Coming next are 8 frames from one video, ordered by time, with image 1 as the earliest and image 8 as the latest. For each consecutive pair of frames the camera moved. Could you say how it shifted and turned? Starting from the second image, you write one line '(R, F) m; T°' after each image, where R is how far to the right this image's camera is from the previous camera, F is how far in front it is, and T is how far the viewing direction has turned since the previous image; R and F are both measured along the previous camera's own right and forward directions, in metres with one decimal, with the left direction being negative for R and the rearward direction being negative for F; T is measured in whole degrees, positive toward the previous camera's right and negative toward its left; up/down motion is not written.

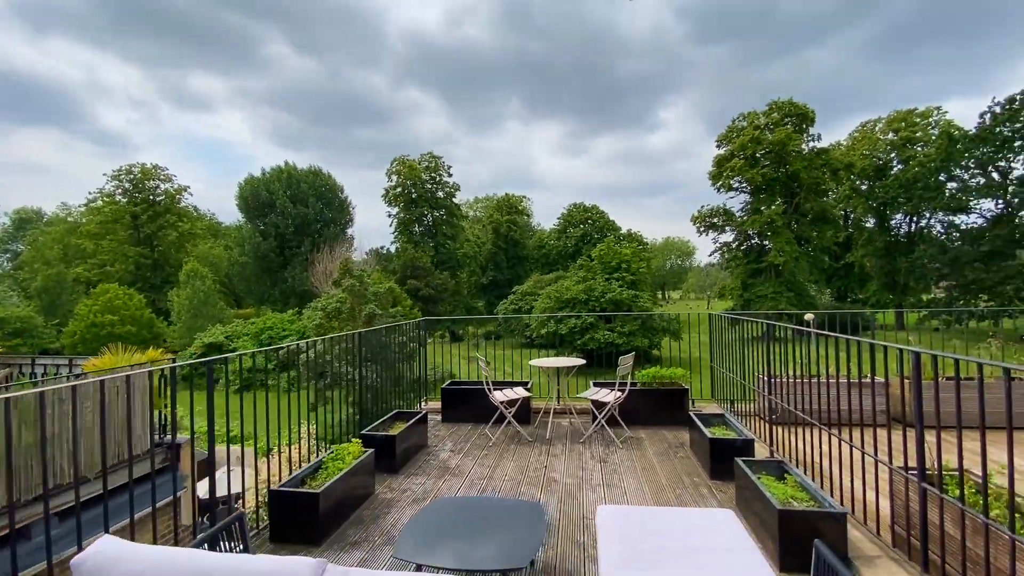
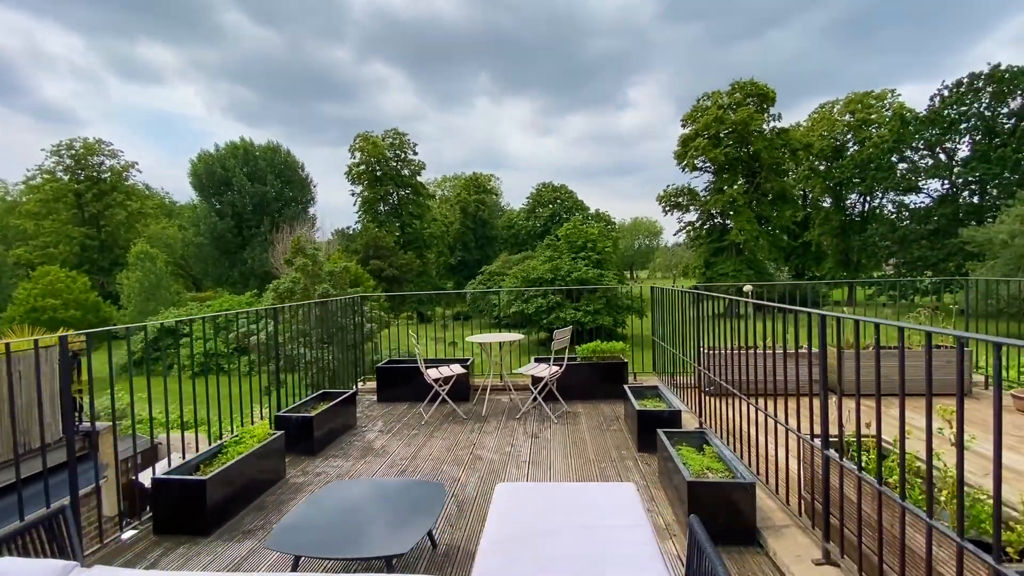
(+0.3, +0.2) m; +3°
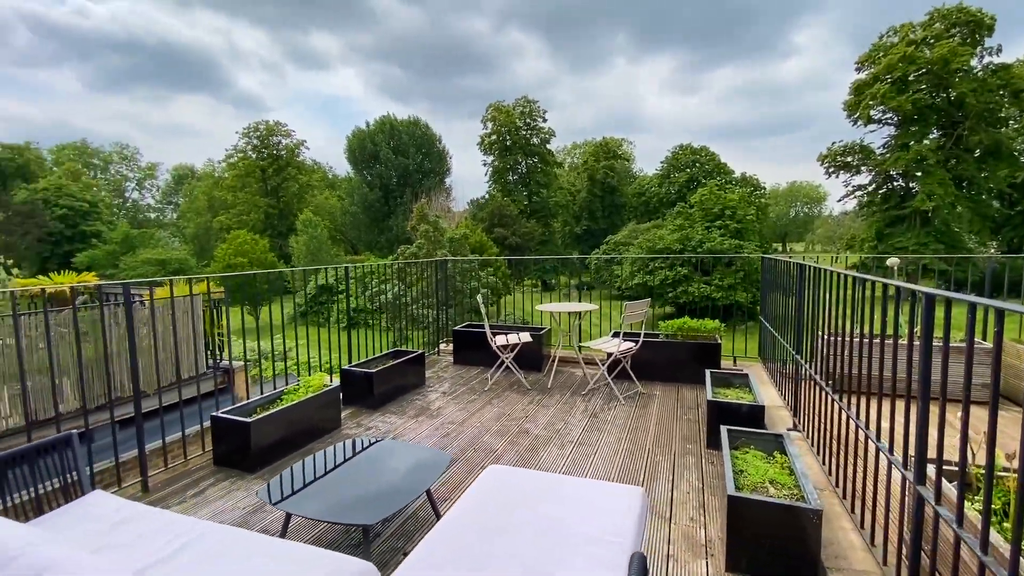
(+0.5, +0.3) m; -15°
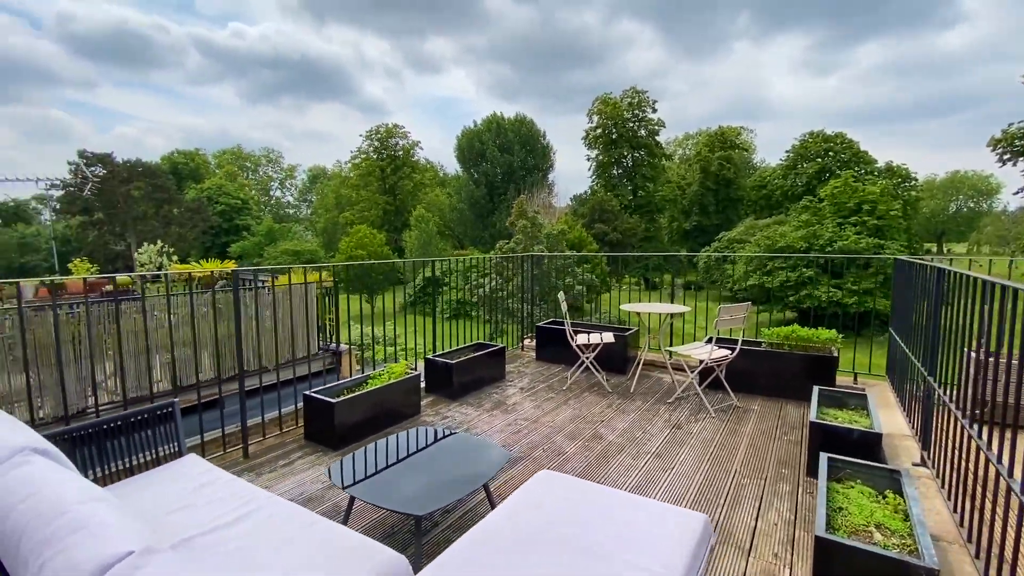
(+0.1, +0.1) m; -12°
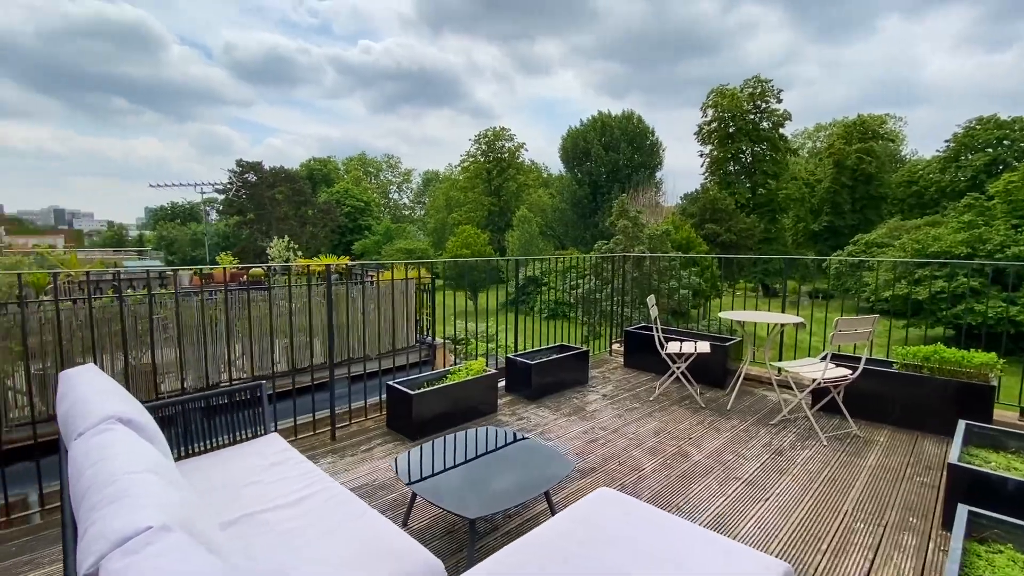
(+0.1, +0.1) m; -12°
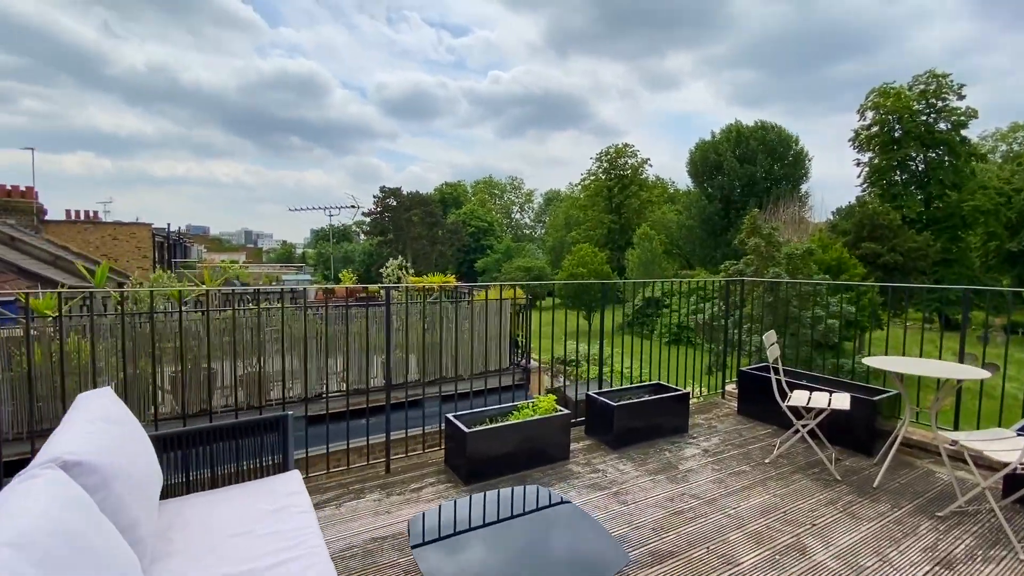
(+0.2, +0.4) m; -14°
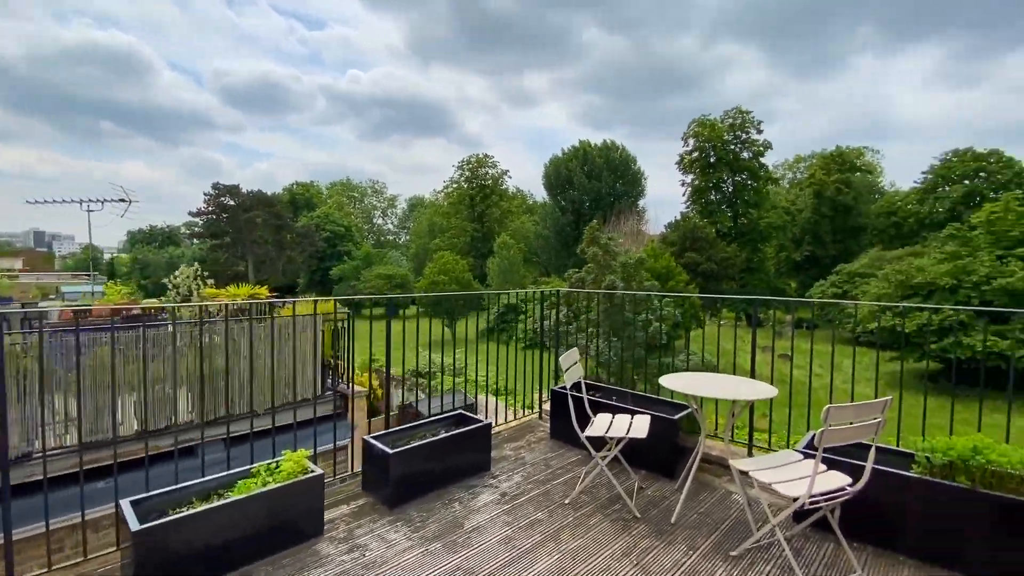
(+0.6, +0.5) m; +16°
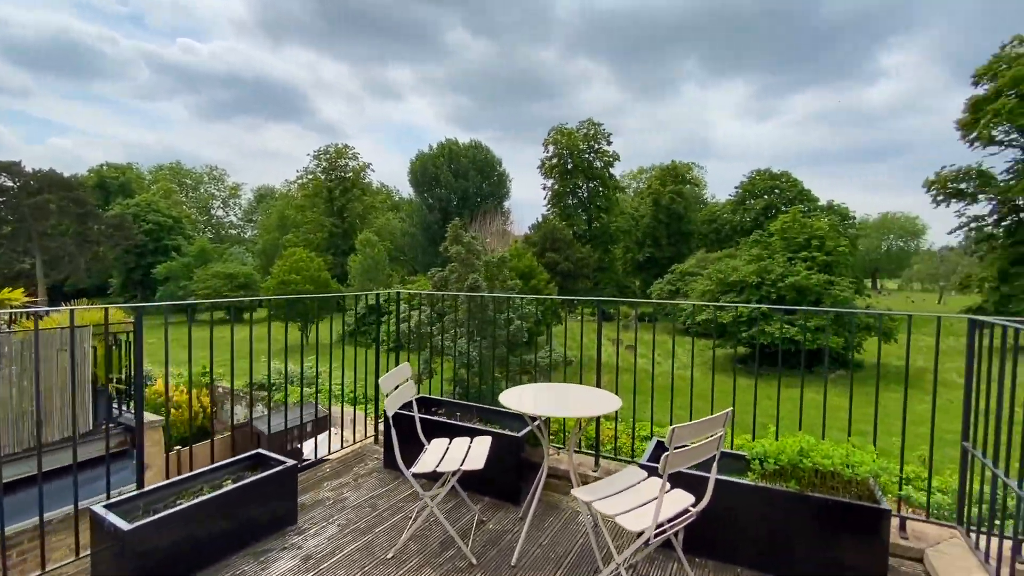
(+0.2, +0.4) m; +16°
